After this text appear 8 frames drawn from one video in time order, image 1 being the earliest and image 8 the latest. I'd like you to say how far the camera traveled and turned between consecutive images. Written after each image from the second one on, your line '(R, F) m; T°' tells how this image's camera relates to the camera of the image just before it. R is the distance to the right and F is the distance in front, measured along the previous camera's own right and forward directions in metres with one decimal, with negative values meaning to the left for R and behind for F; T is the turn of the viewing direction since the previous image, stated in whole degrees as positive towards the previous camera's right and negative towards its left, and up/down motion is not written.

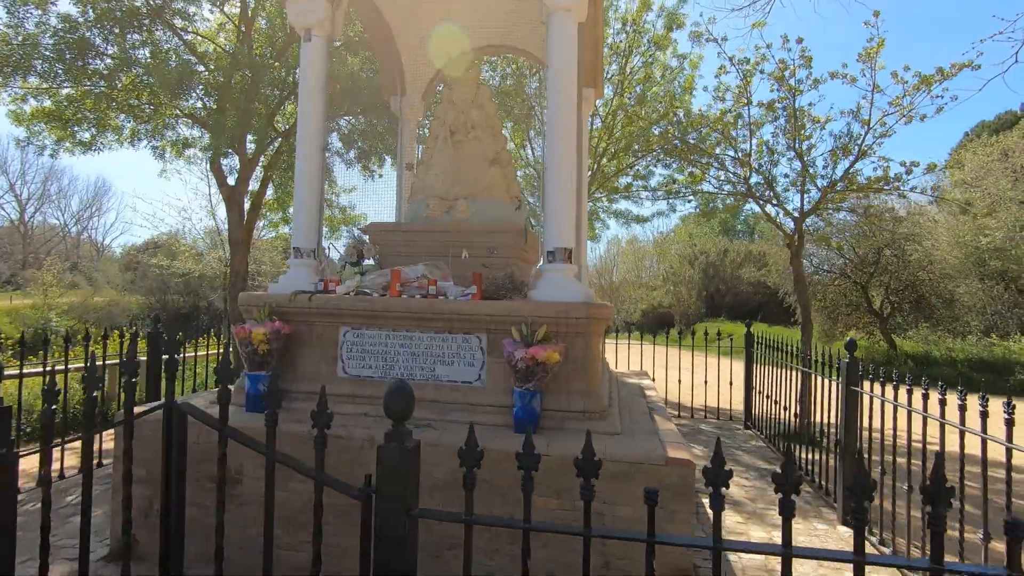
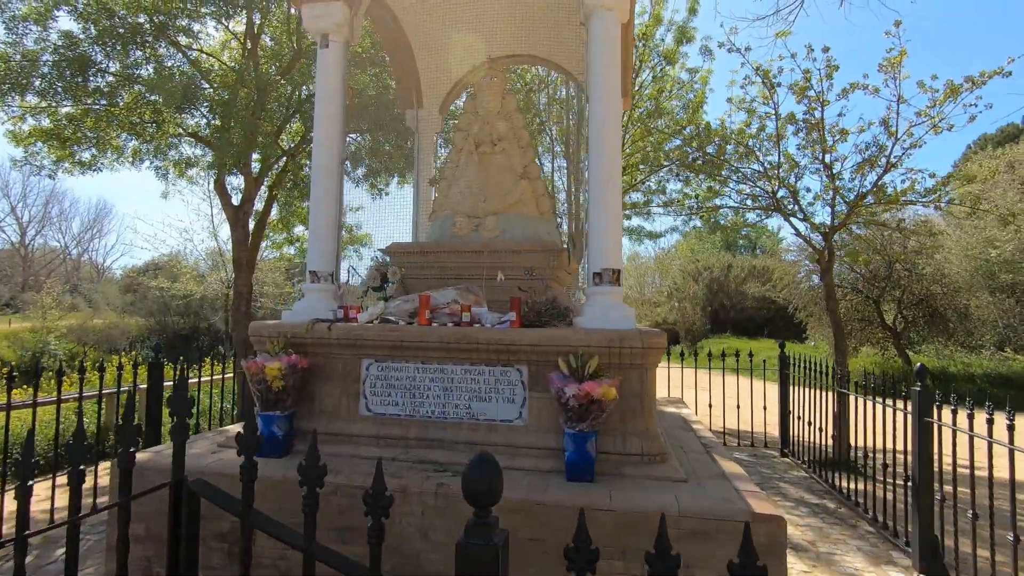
(-0.4, +0.6) m; 0°
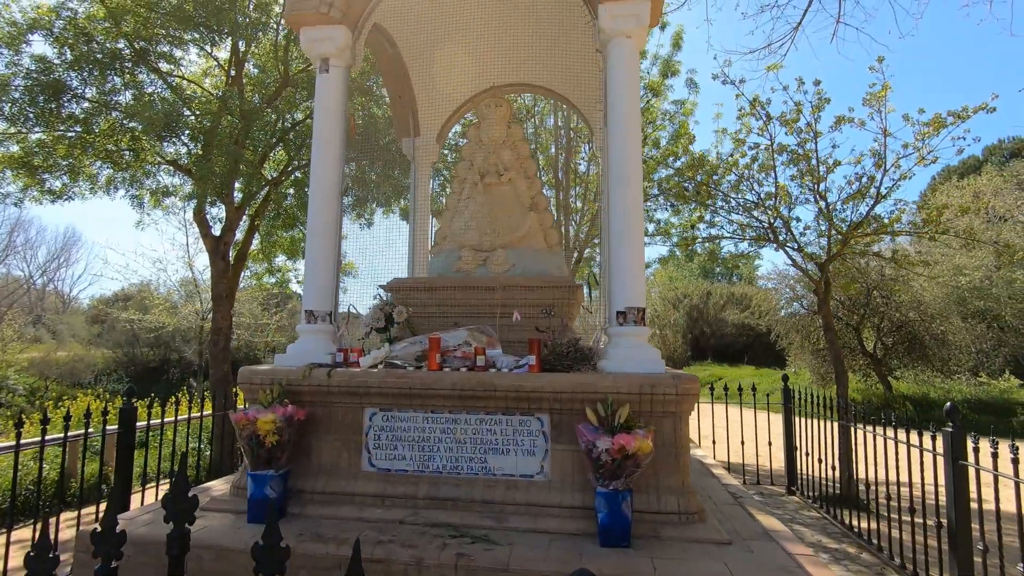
(-0.4, +0.4) m; +2°
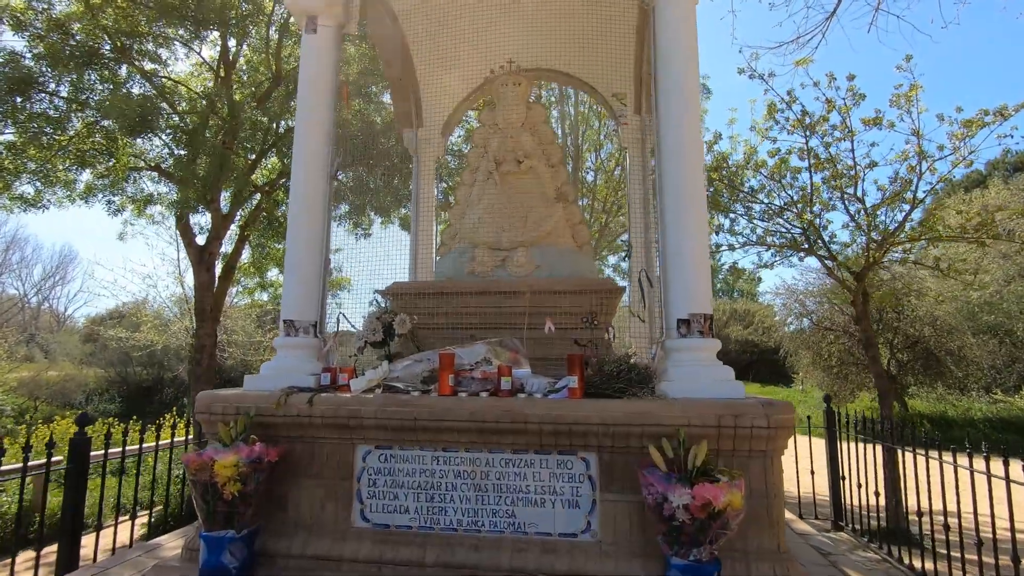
(-0.3, +1.1) m; 0°
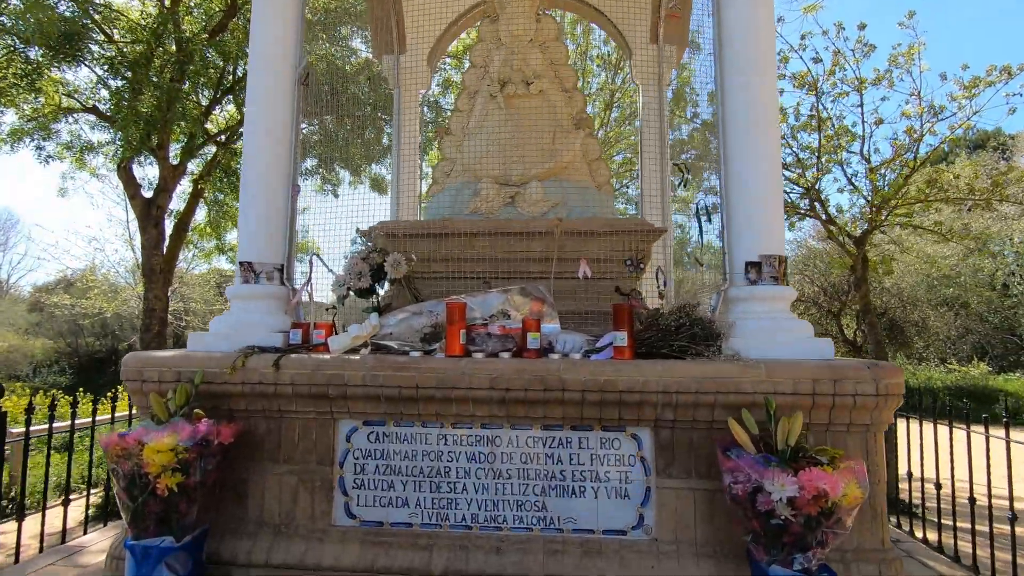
(-0.3, +0.9) m; +3°
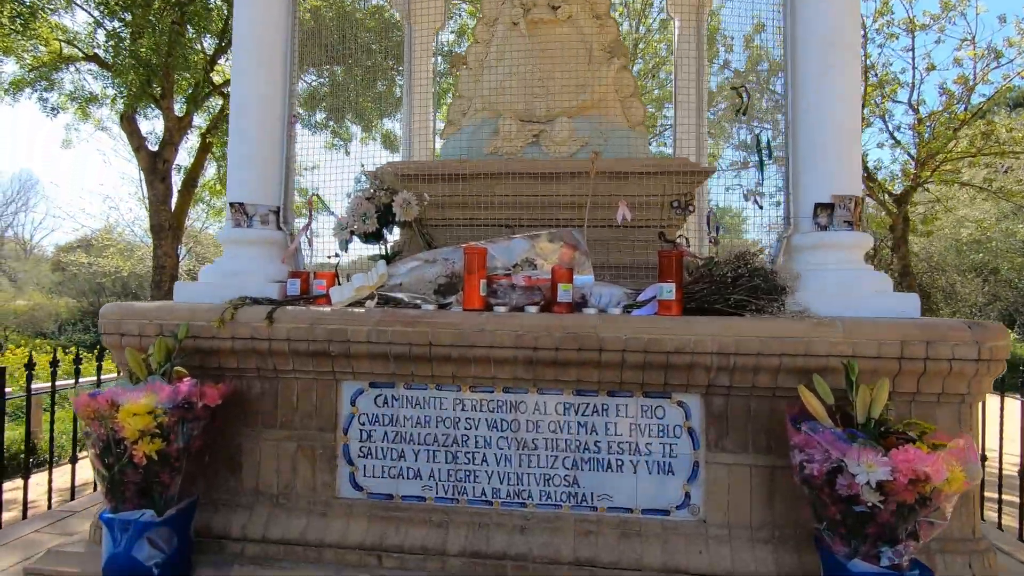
(-0.1, +0.4) m; -1°
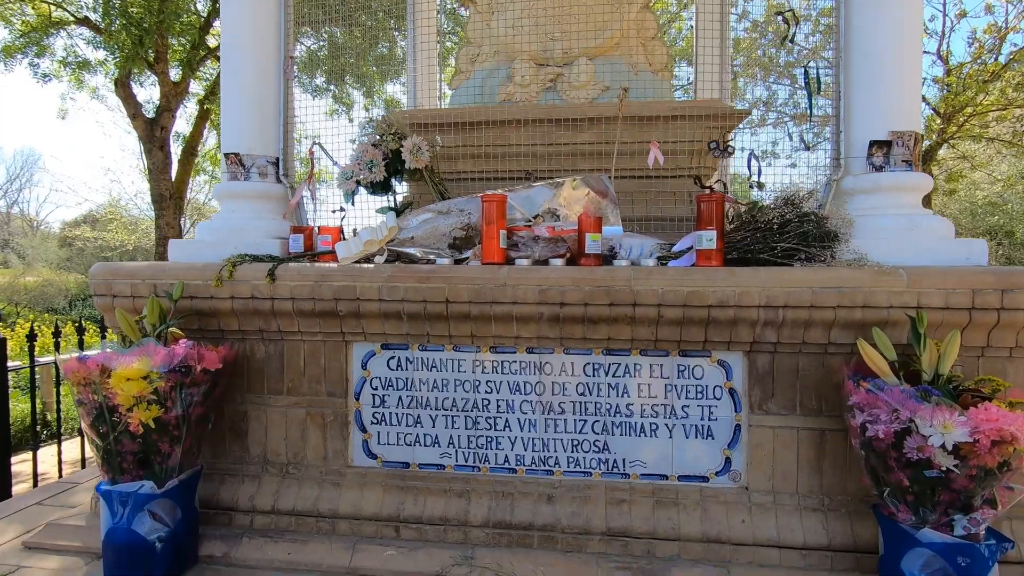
(-0.1, +0.2) m; -1°
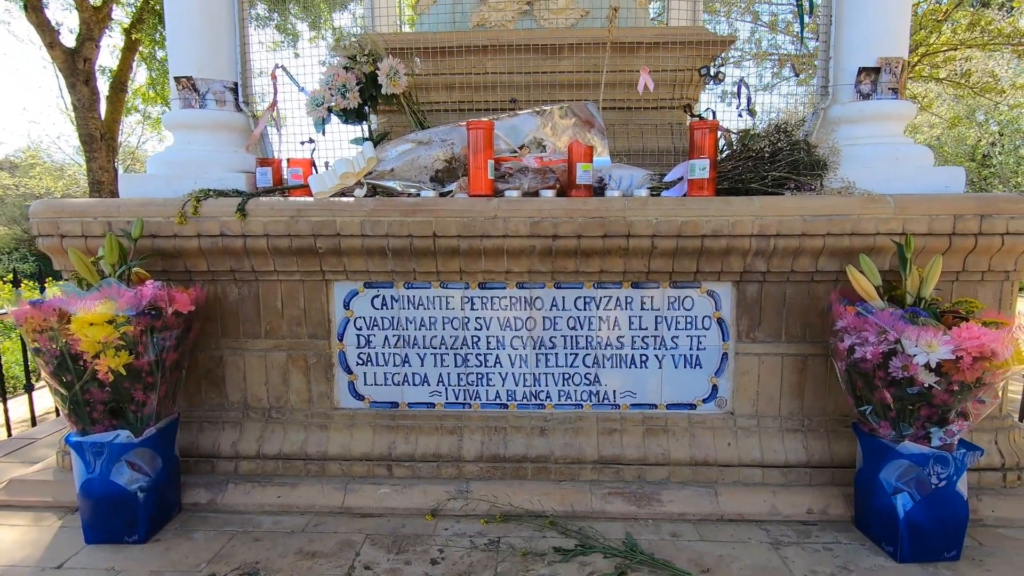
(-0.1, +0.1) m; +4°
